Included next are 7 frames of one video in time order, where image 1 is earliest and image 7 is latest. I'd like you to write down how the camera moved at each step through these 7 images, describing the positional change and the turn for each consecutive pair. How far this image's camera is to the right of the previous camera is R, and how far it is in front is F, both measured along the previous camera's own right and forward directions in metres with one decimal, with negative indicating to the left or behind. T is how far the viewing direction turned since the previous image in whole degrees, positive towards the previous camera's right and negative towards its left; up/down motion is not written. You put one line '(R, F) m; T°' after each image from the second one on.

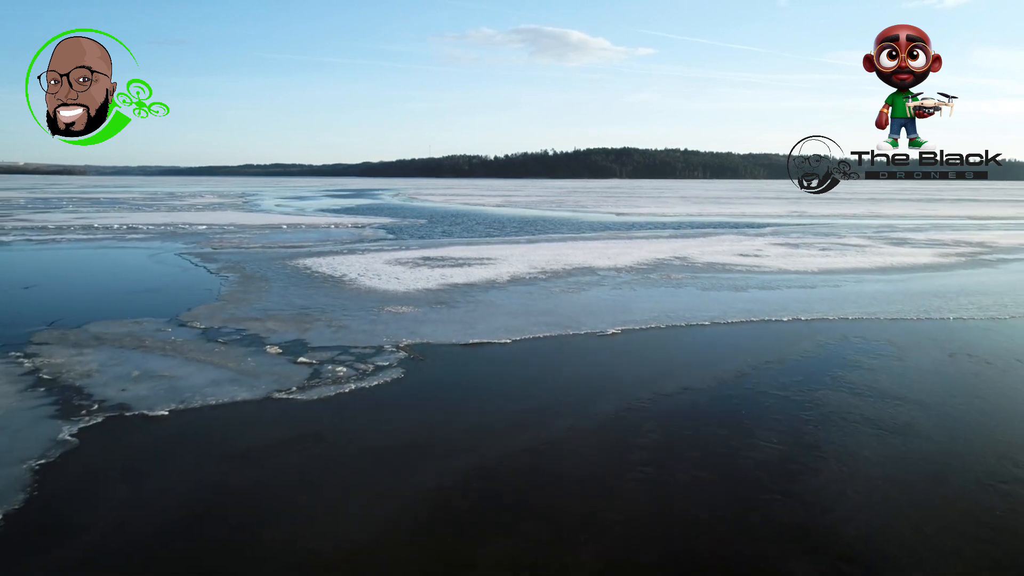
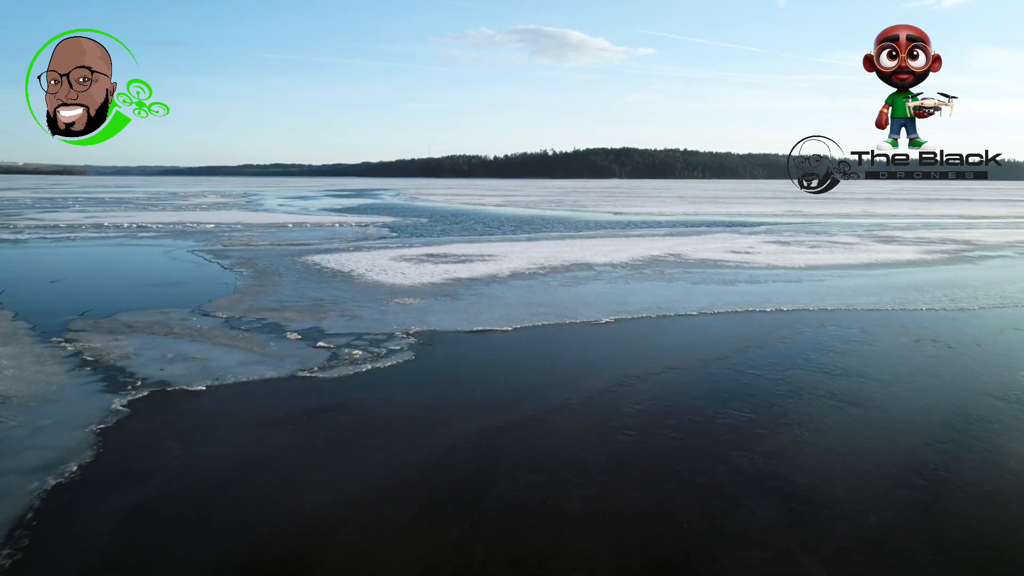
(0.0, -0.5) m; 0°
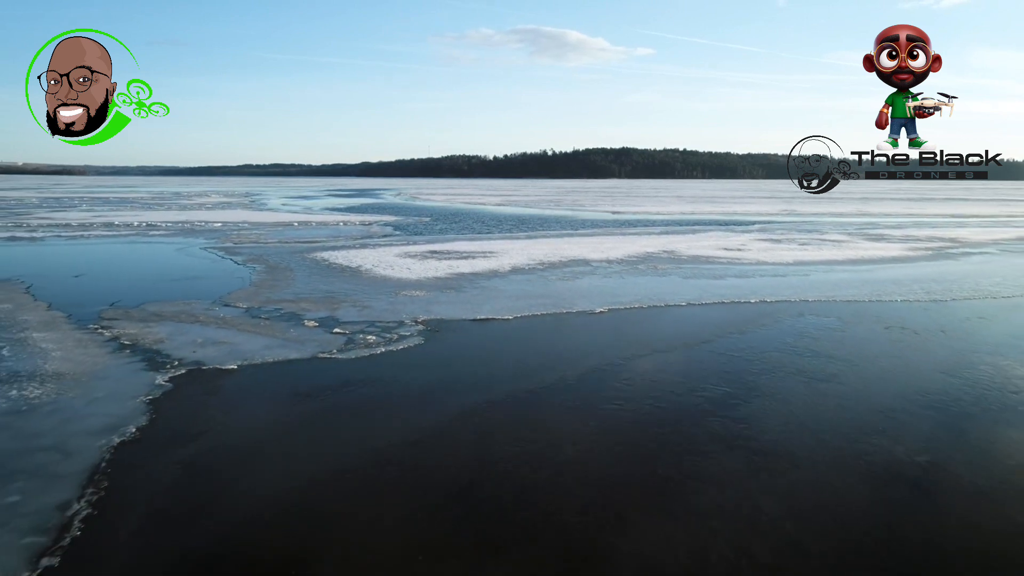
(0.0, -0.5) m; 0°
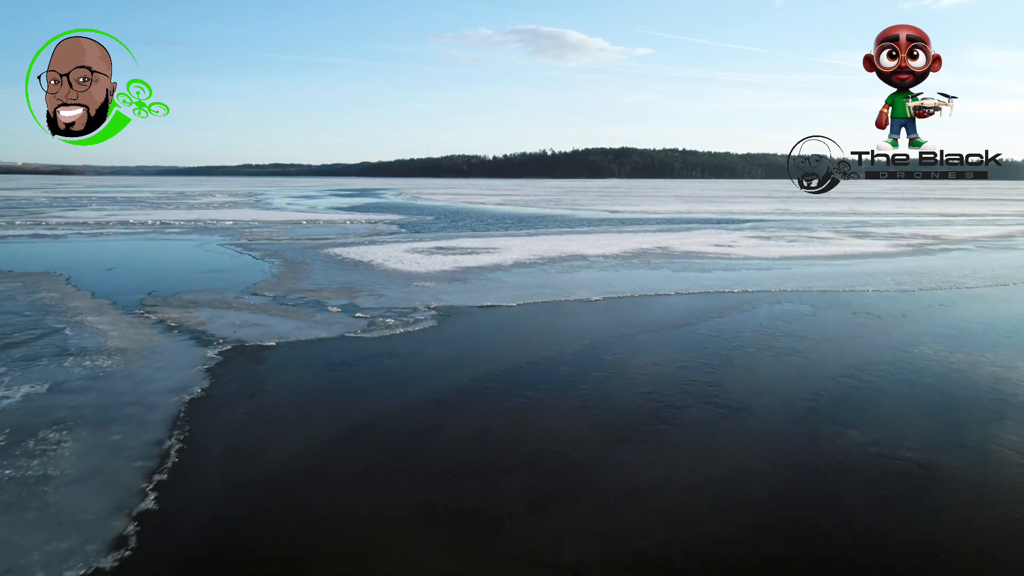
(0.0, -0.7) m; 0°
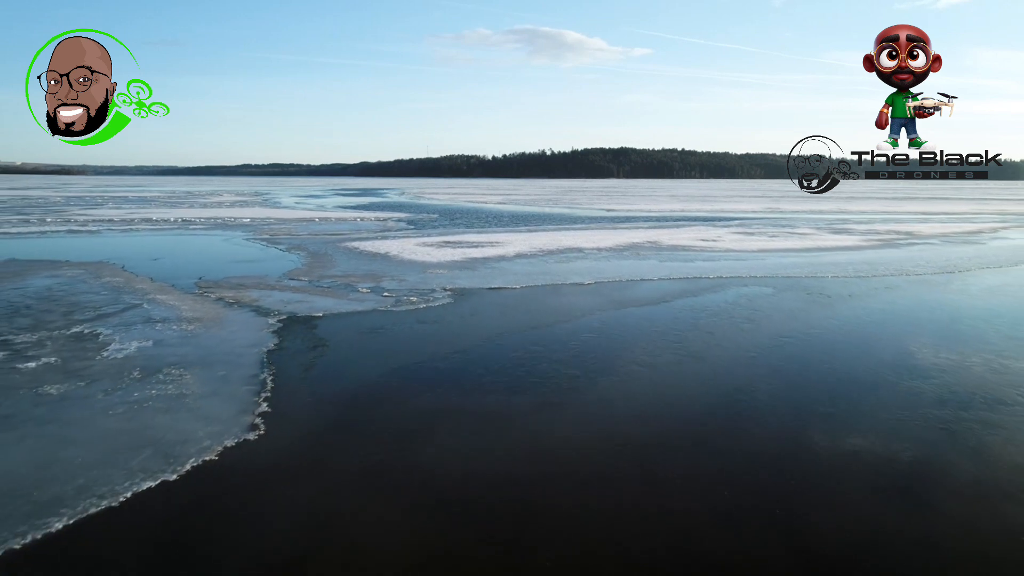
(-0.1, -1.2) m; 0°
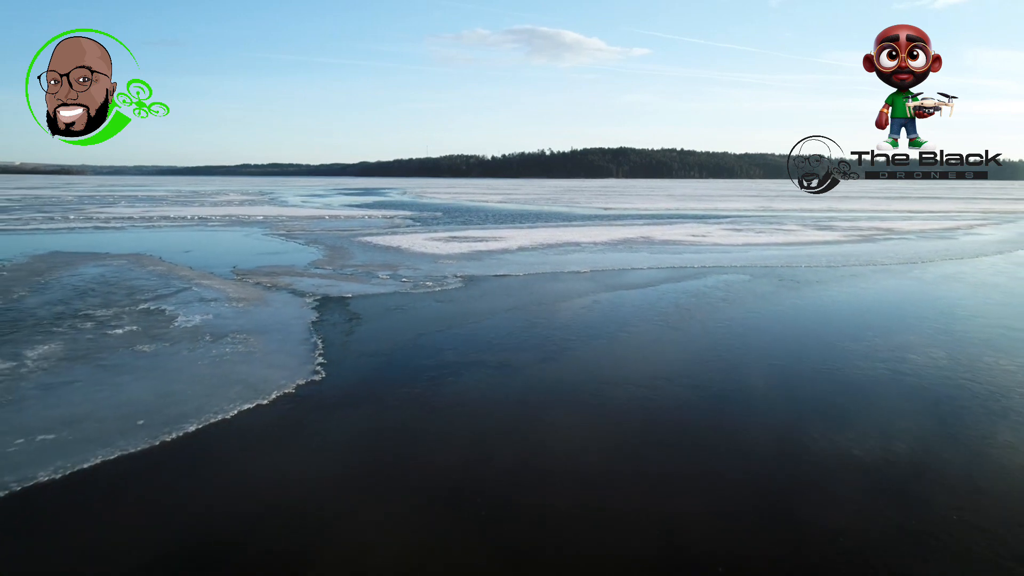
(-0.1, -1.0) m; 0°
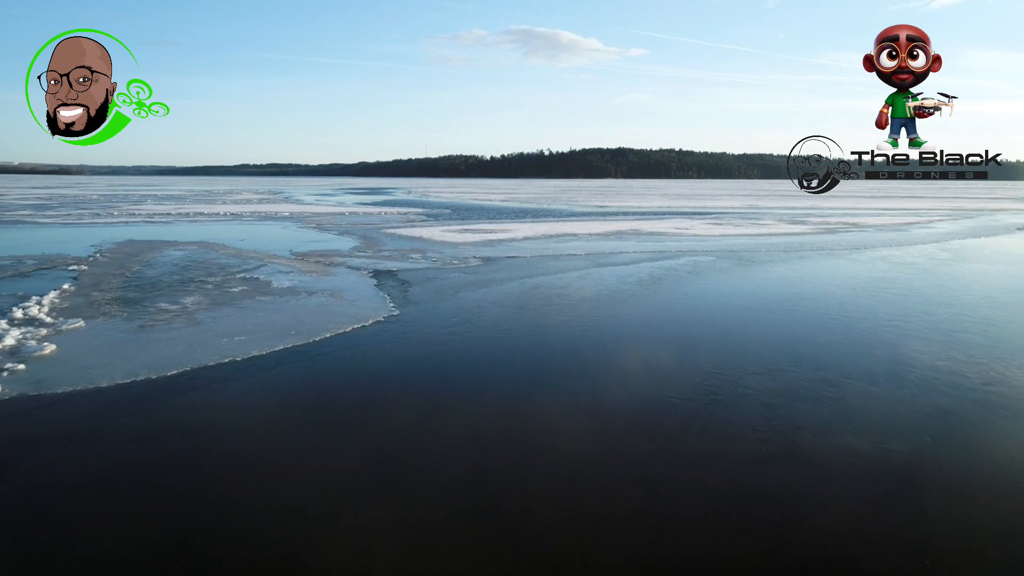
(-0.2, -2.2) m; 0°
